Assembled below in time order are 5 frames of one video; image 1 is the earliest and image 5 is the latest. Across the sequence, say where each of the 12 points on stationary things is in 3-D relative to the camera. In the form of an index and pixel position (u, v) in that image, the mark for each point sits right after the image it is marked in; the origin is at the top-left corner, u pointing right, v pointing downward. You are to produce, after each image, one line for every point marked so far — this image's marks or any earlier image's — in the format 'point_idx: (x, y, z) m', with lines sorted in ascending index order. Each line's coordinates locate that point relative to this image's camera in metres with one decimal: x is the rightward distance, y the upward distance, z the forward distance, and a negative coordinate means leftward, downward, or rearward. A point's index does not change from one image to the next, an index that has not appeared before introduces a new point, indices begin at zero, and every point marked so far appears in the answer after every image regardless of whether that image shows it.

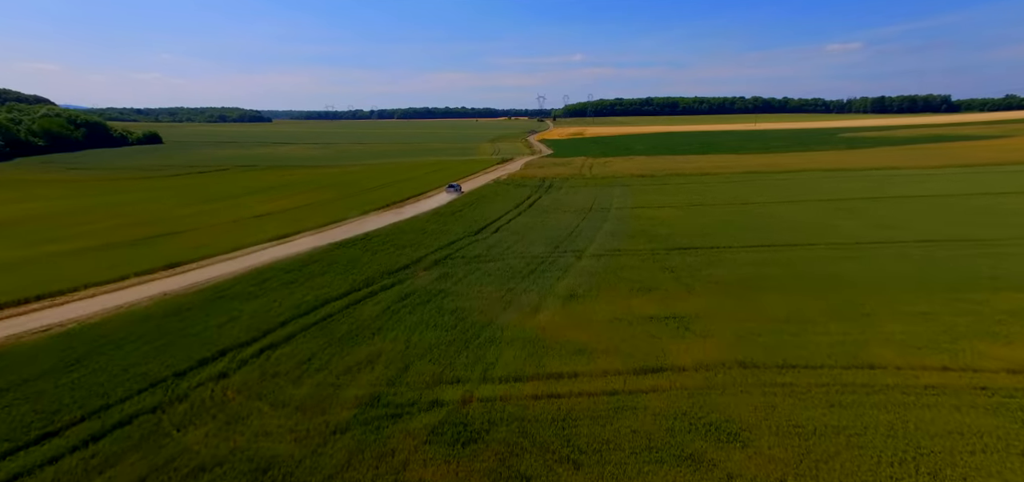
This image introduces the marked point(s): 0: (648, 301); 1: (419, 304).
0: (+4.8, -2.1, +18.6) m
1: (-3.3, -2.2, +18.5) m
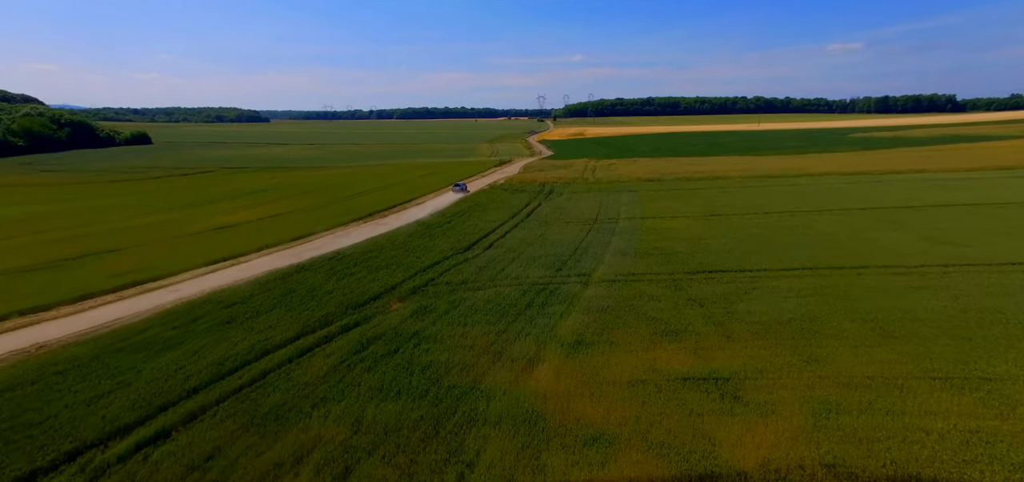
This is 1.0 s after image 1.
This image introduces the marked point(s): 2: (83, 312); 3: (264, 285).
0: (+4.6, -3.0, +14.4) m
1: (-3.6, -3.1, +14.4) m
2: (-13.2, -2.2, +16.1) m
3: (-9.3, -1.6, +19.5) m
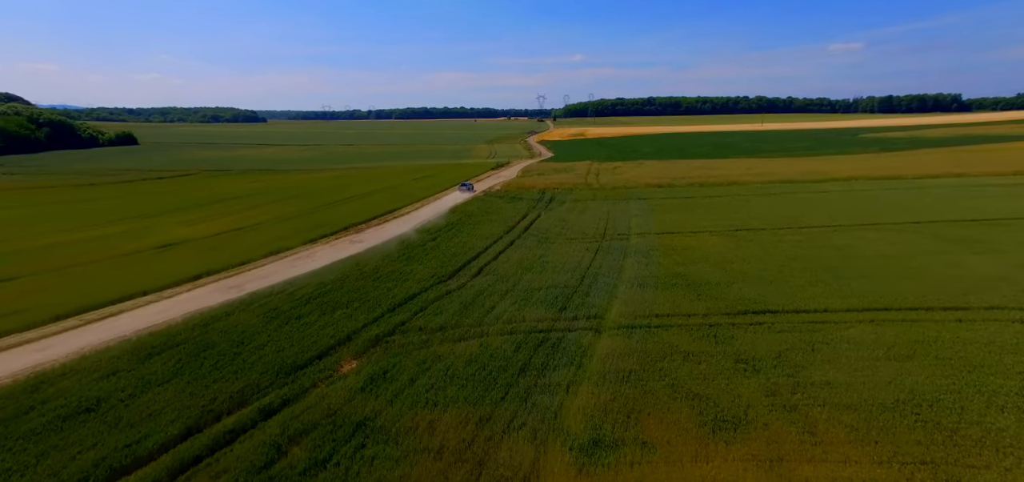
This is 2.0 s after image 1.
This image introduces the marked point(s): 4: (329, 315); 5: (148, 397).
0: (+4.3, -4.1, +9.6) m
1: (-3.8, -4.2, +9.6) m
2: (-13.5, -3.3, +11.4) m
3: (-9.5, -2.7, +14.7) m
4: (-6.2, -2.4, +17.5) m
5: (-8.0, -3.5, +11.4) m
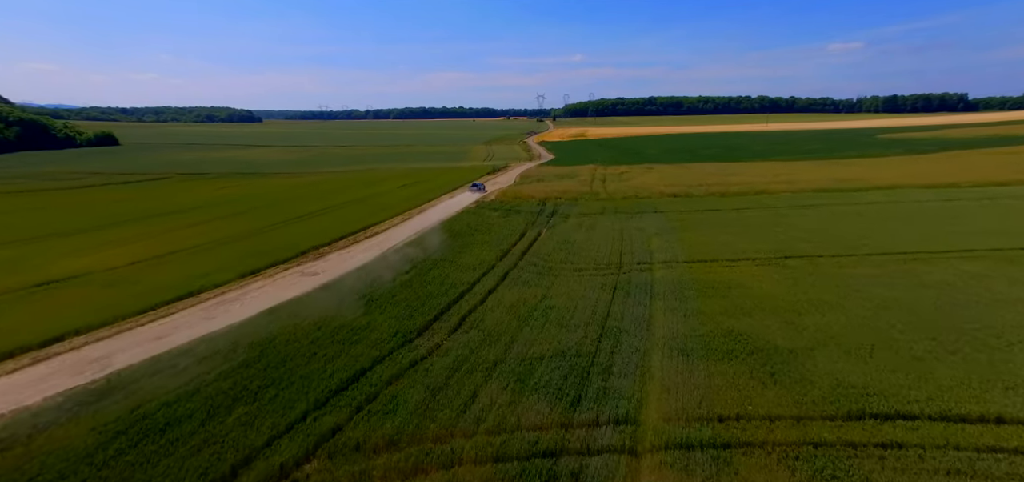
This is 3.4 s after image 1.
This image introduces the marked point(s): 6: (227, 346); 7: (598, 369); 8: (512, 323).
0: (+4.1, -5.6, +3.5) m
1: (-4.1, -5.6, +3.4) m
2: (-13.7, -4.7, +5.2) m
3: (-9.8, -4.1, +8.5) m
4: (-6.4, -3.8, +11.3) m
5: (-8.2, -5.0, +5.2) m
6: (-8.0, -2.8, +14.6) m
7: (+2.4, -3.3, +13.8) m
8: (+0.2, -2.4, +17.8) m
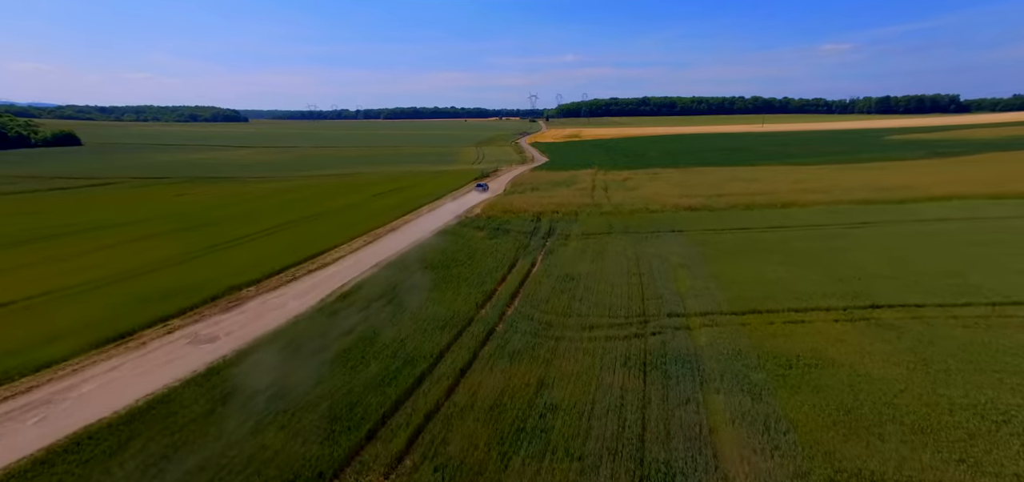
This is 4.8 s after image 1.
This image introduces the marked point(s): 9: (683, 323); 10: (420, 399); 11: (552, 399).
0: (+3.8, -7.1, -3.5) m
1: (-4.3, -7.2, -3.7) m
2: (-13.9, -6.3, -2.0) m
3: (-10.1, -5.6, +1.4) m
4: (-6.8, -5.4, +4.2) m
5: (-8.5, -6.5, -1.9) m
6: (-8.4, -4.4, +7.5) m
7: (+2.1, -4.8, +6.9) m
8: (-0.3, -4.0, +10.8) m
9: (+6.0, -2.5, +17.7) m
10: (-2.1, -3.5, +13.0) m
11: (+1.2, -3.5, +13.0) m
